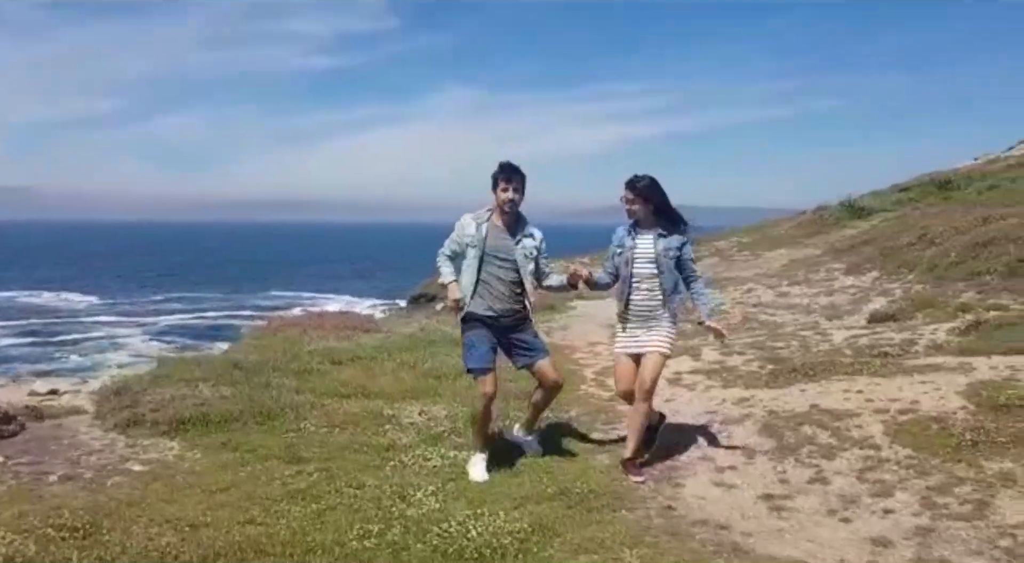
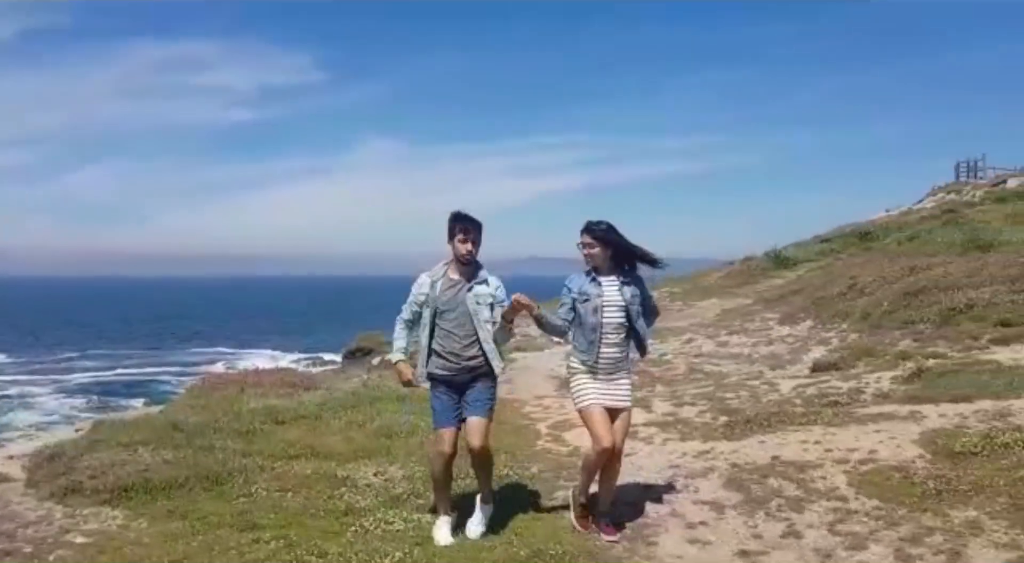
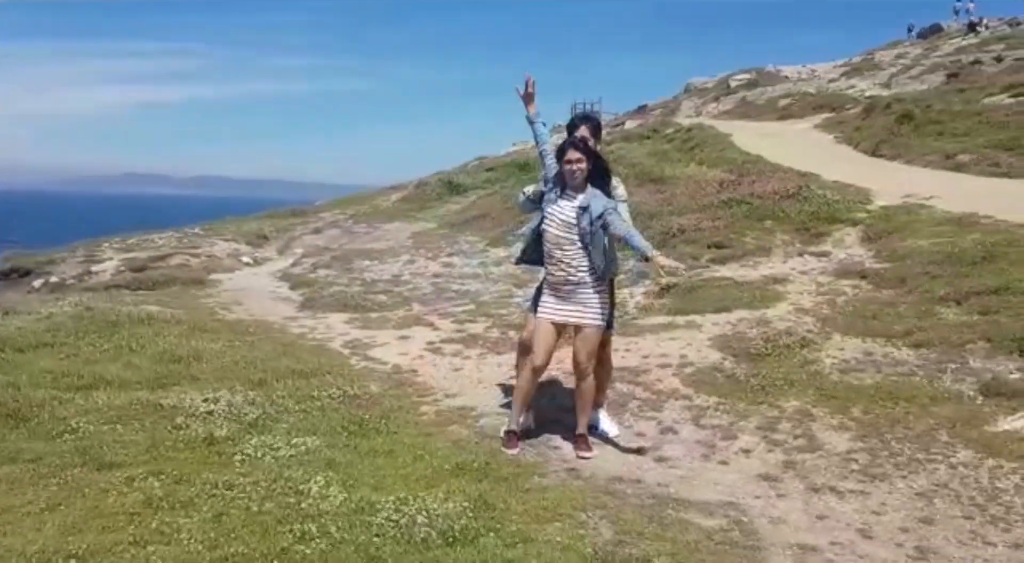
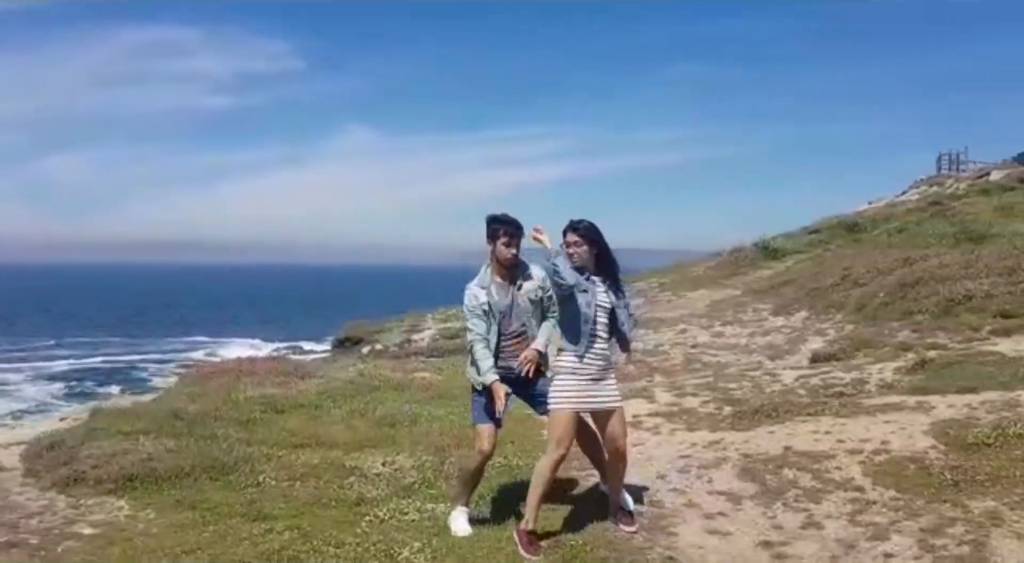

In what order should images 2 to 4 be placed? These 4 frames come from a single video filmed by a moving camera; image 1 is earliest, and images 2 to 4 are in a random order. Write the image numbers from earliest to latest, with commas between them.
2, 4, 3
